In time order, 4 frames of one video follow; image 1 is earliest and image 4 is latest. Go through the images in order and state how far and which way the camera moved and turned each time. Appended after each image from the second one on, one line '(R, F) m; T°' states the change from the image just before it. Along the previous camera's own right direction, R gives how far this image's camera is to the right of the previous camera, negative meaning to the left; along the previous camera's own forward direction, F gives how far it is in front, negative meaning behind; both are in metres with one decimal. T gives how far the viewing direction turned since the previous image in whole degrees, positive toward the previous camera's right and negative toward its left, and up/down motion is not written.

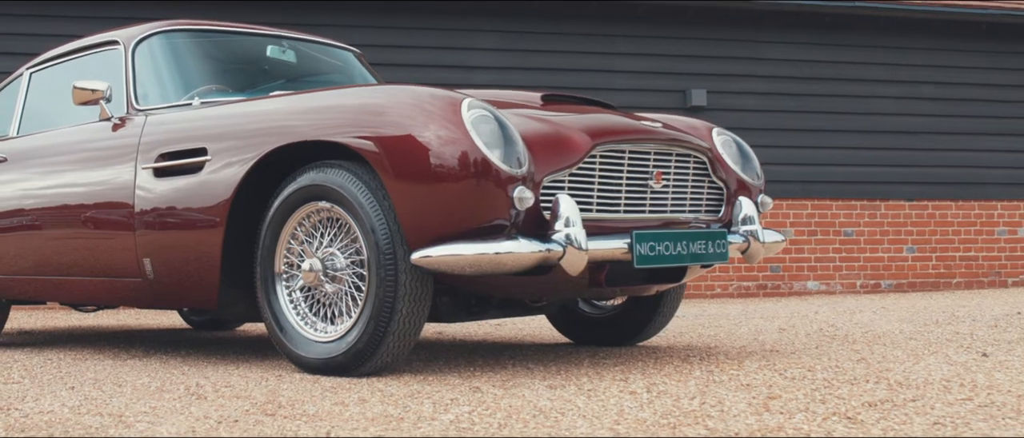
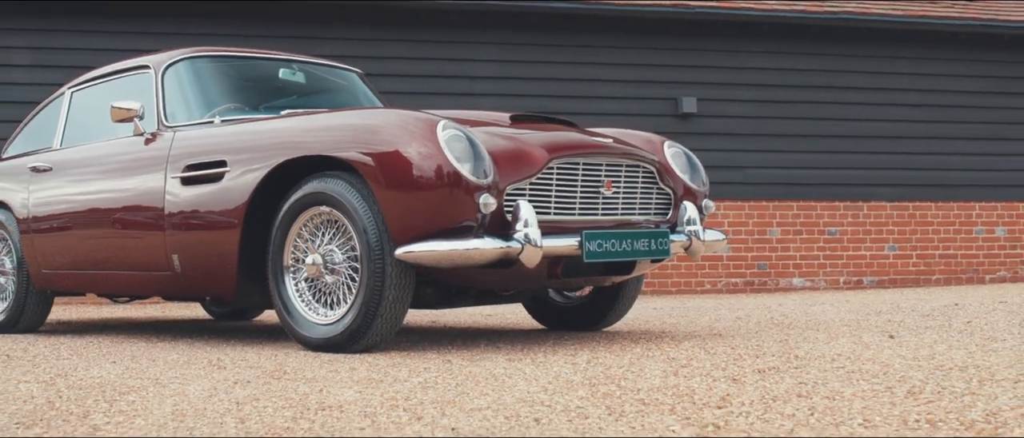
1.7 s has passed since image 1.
(+0.2, -0.7) m; -1°
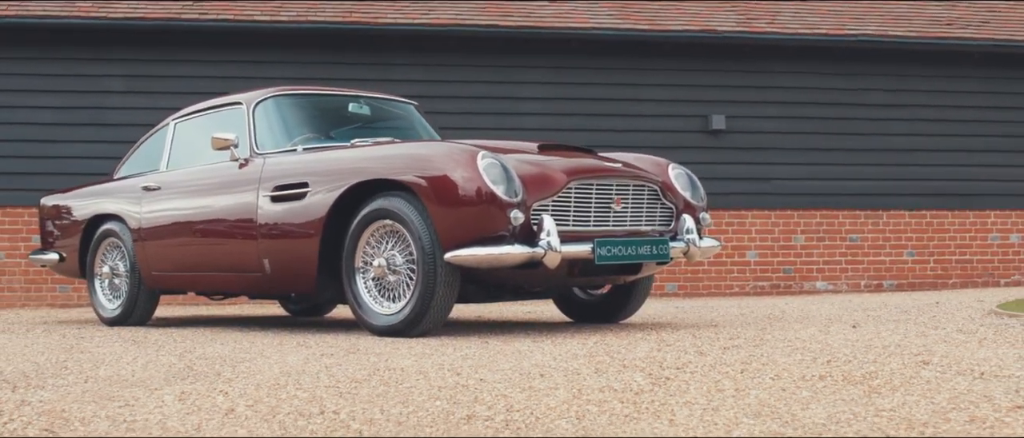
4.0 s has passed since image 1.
(+0.1, -1.1) m; -3°
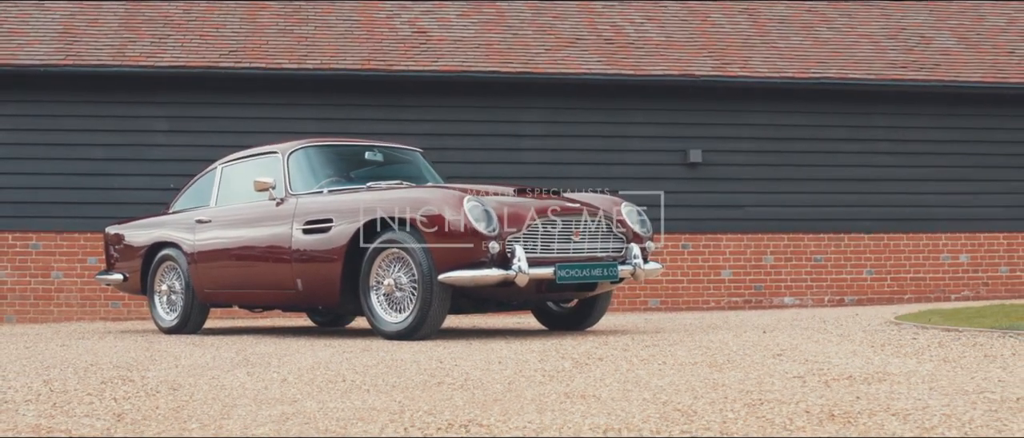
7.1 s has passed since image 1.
(+0.2, -1.6) m; -1°
